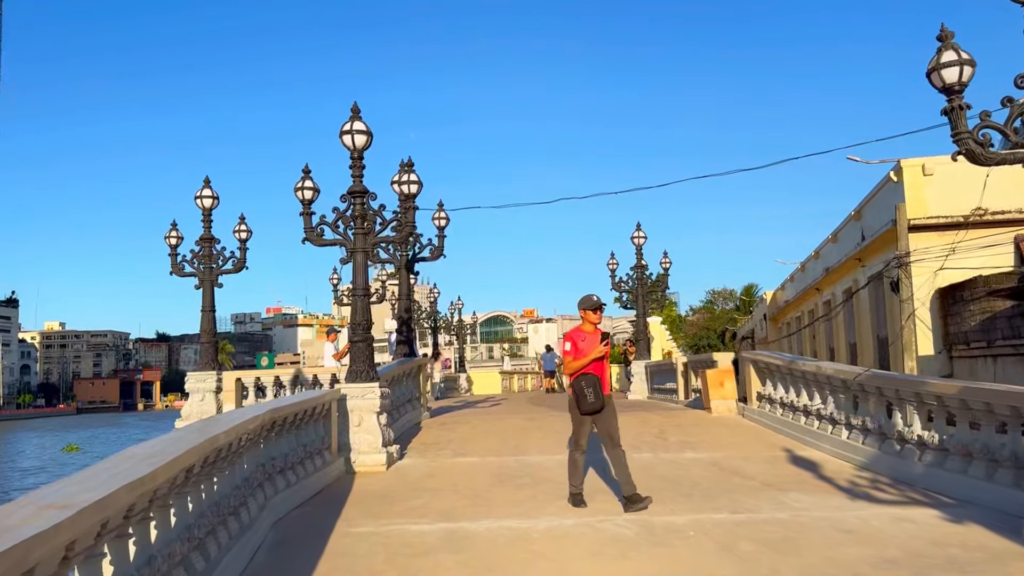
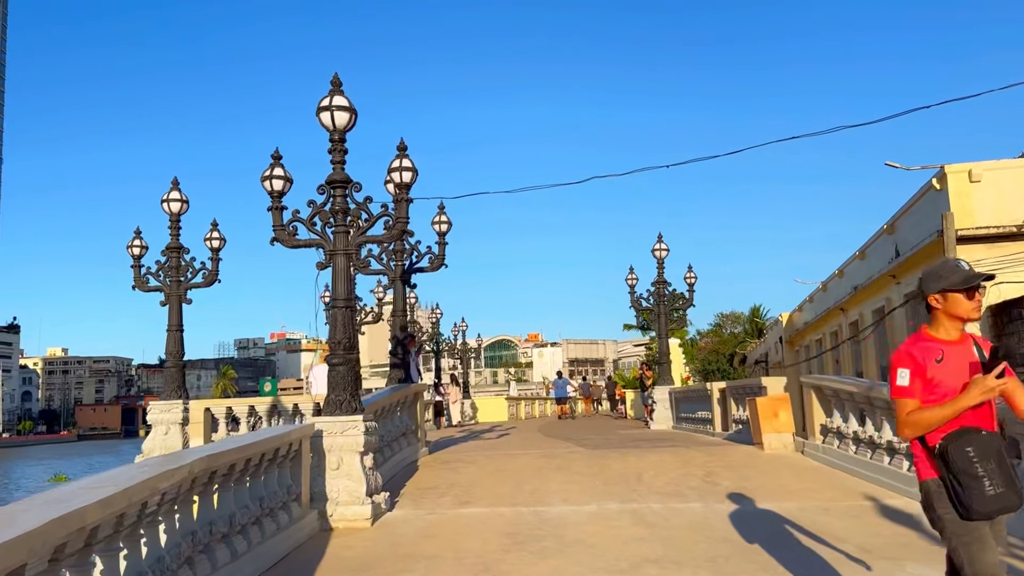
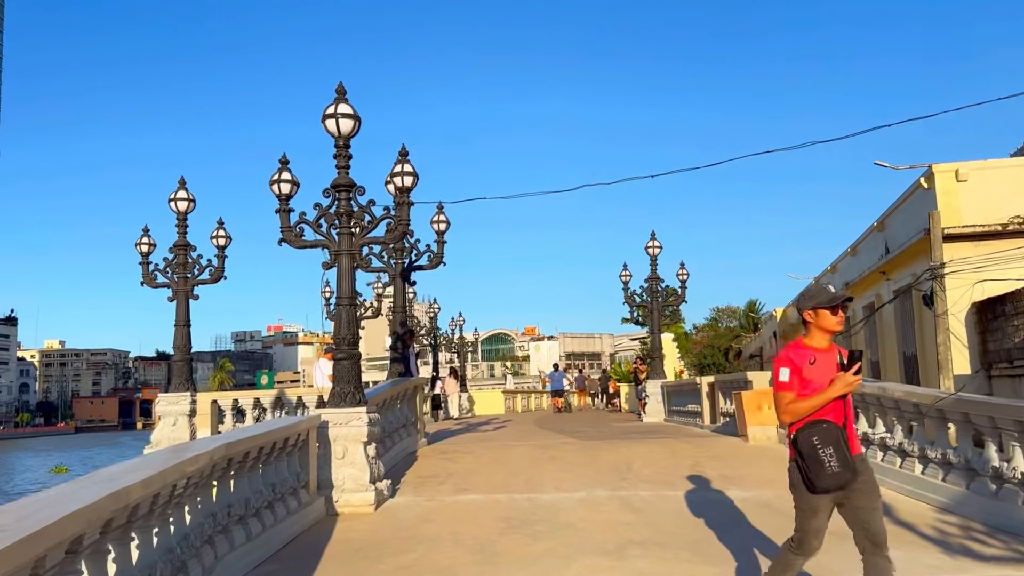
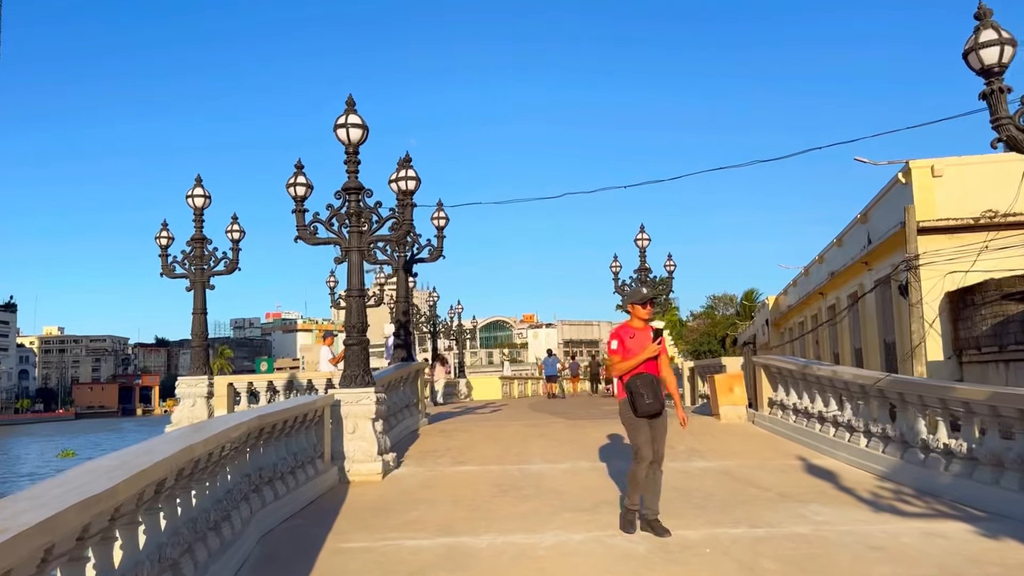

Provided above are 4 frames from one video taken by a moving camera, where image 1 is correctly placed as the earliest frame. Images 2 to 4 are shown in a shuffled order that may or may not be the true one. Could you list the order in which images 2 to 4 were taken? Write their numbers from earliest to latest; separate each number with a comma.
4, 3, 2
